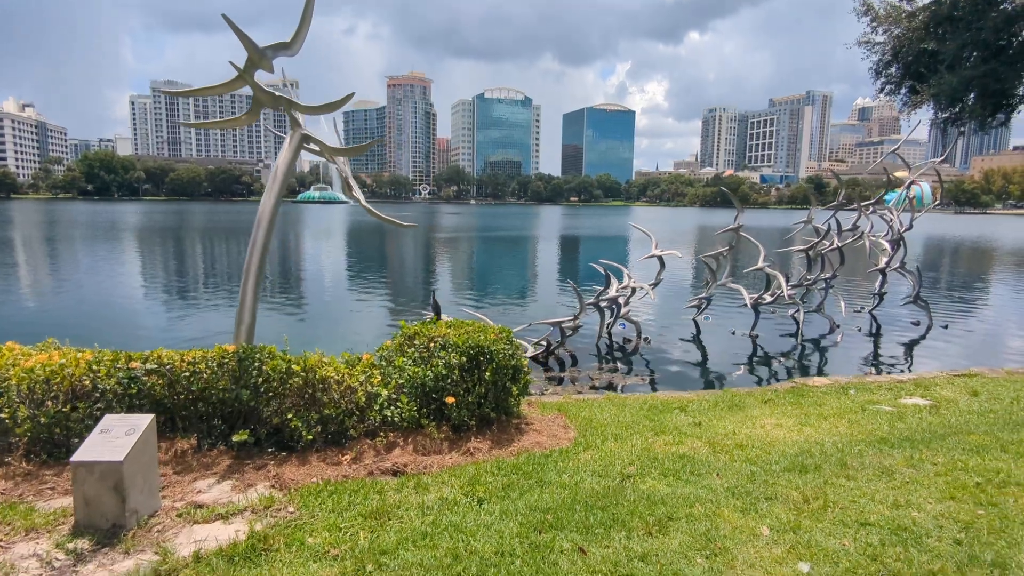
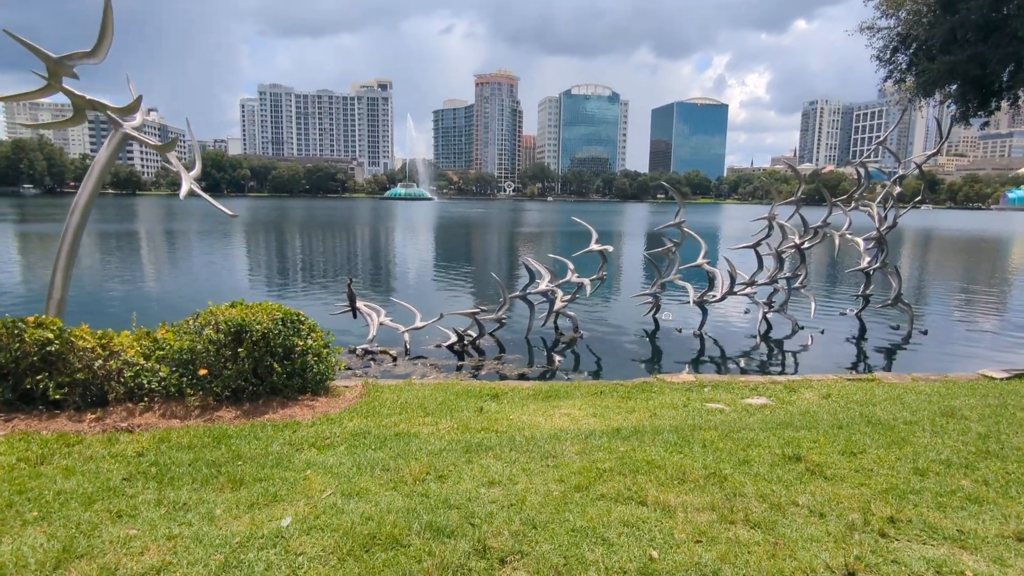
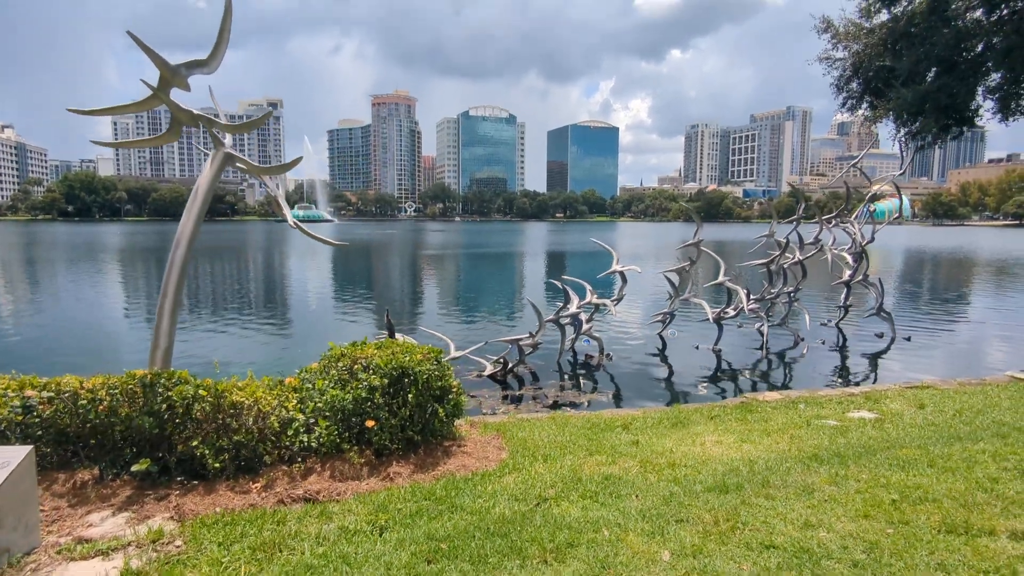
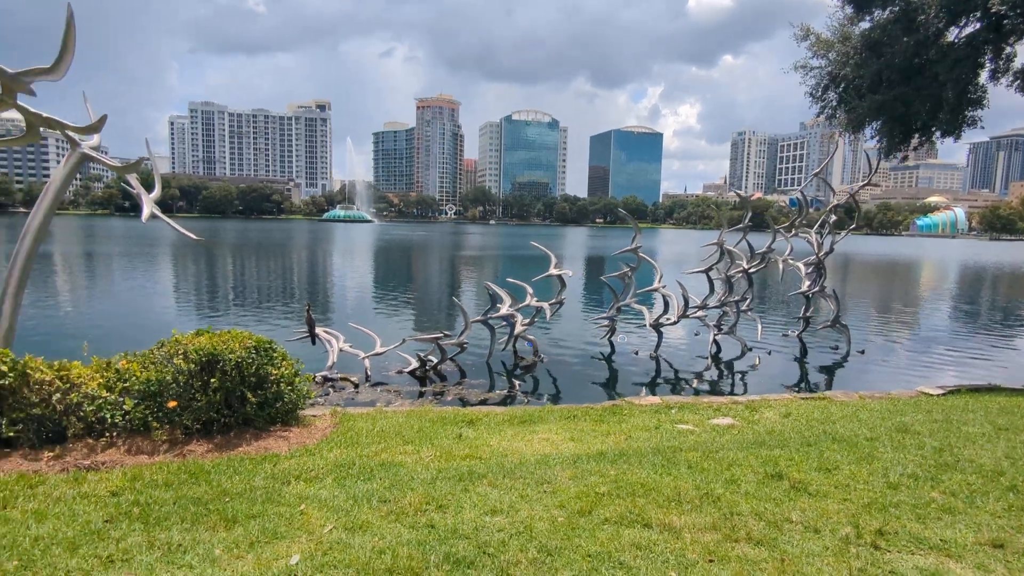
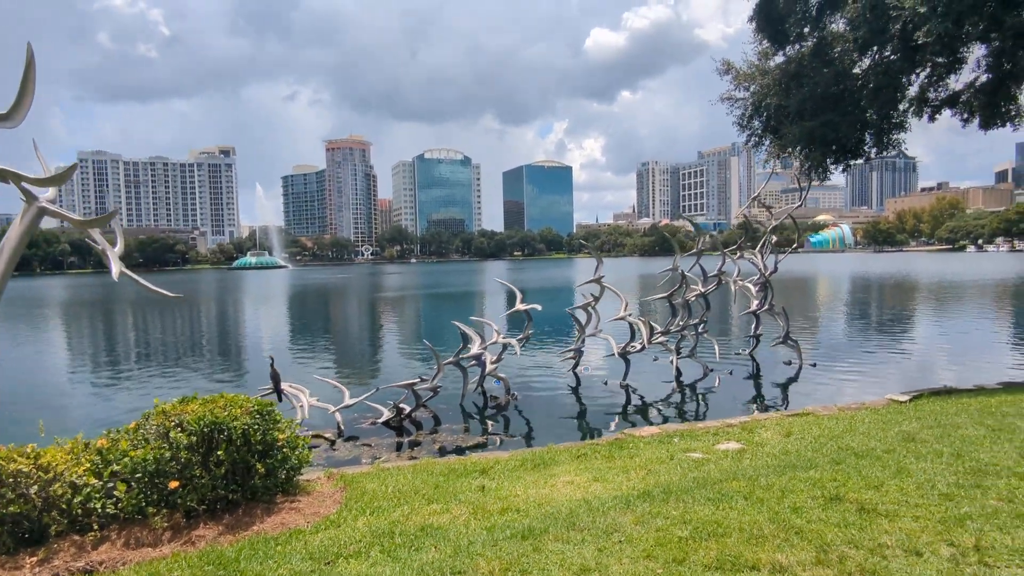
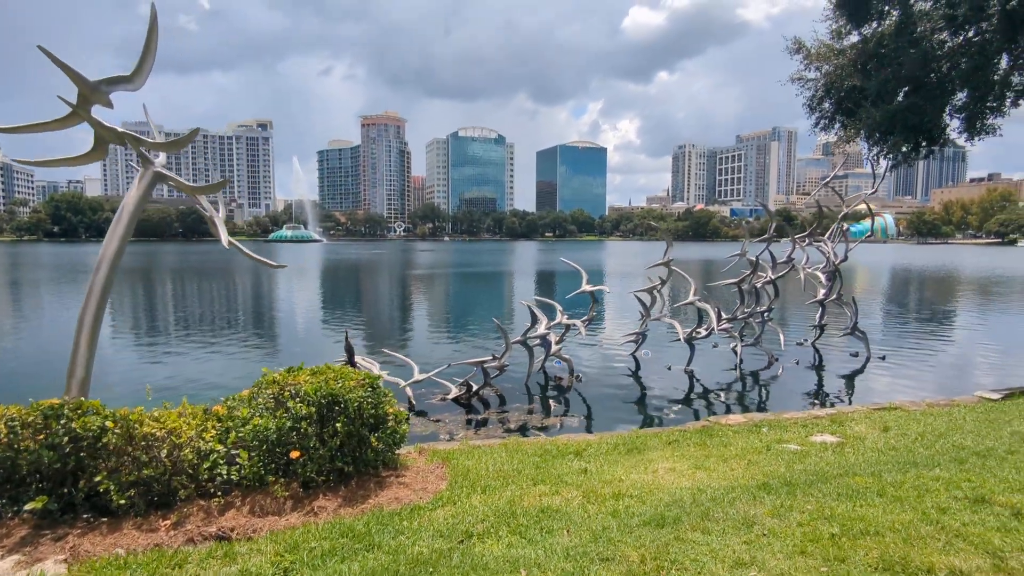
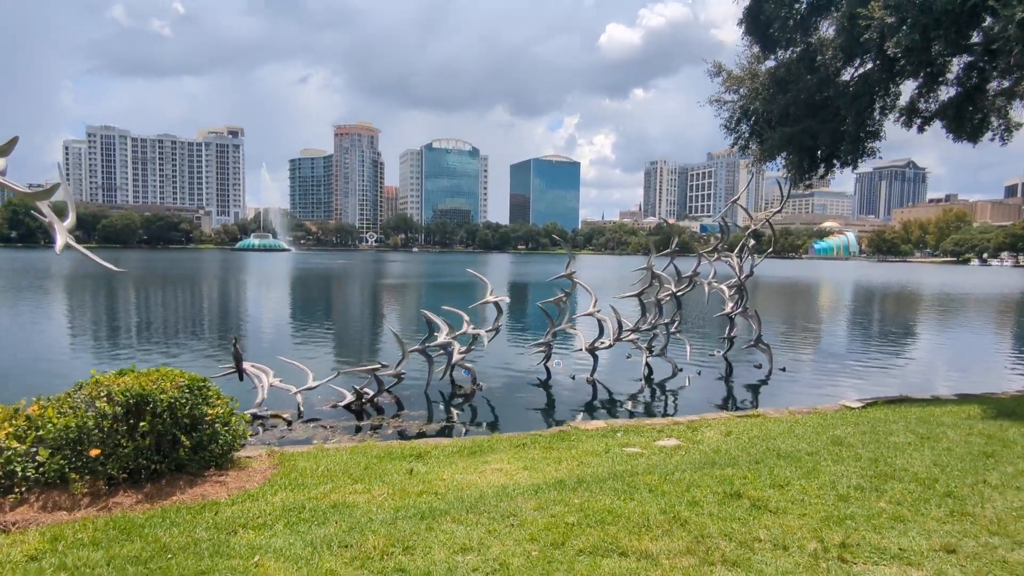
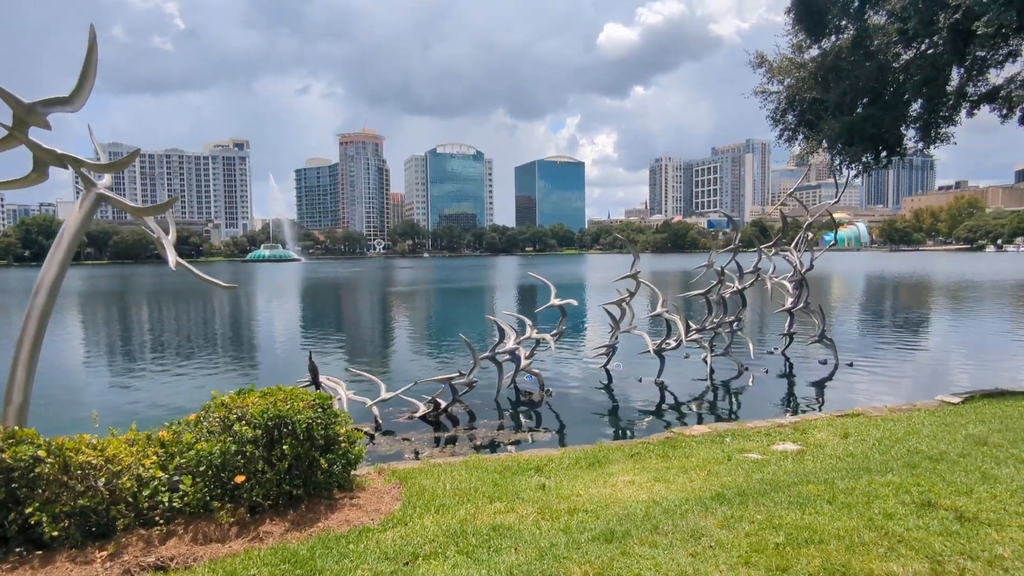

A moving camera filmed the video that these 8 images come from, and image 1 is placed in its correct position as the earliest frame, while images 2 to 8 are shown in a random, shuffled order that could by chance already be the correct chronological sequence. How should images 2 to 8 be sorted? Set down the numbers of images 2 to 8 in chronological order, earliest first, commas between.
3, 6, 8, 5, 7, 4, 2
